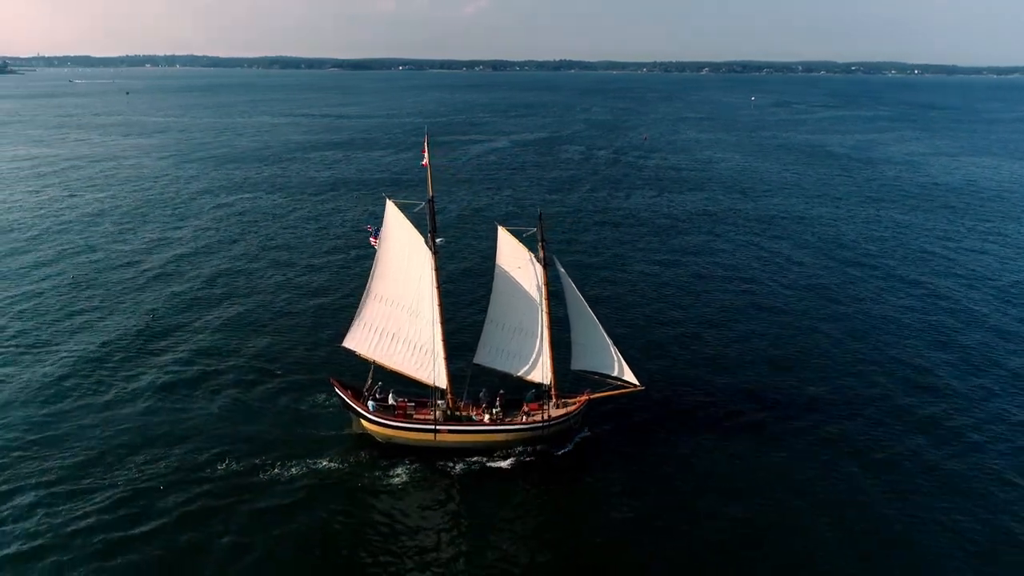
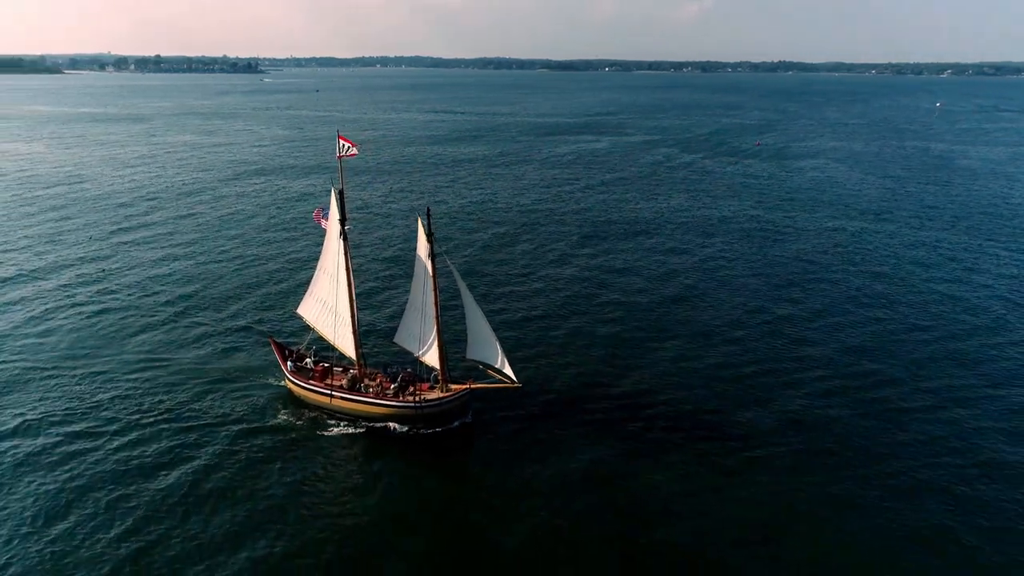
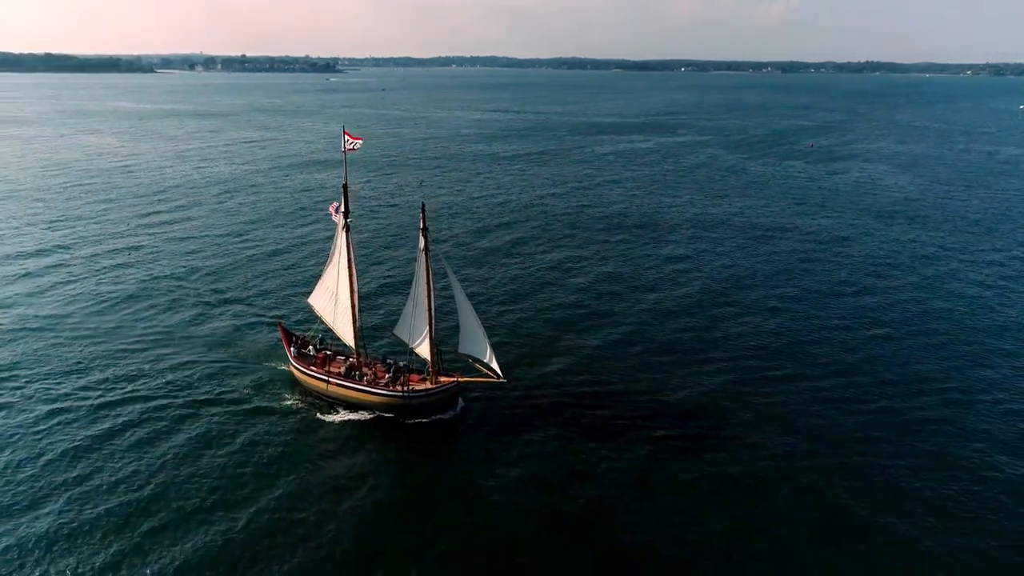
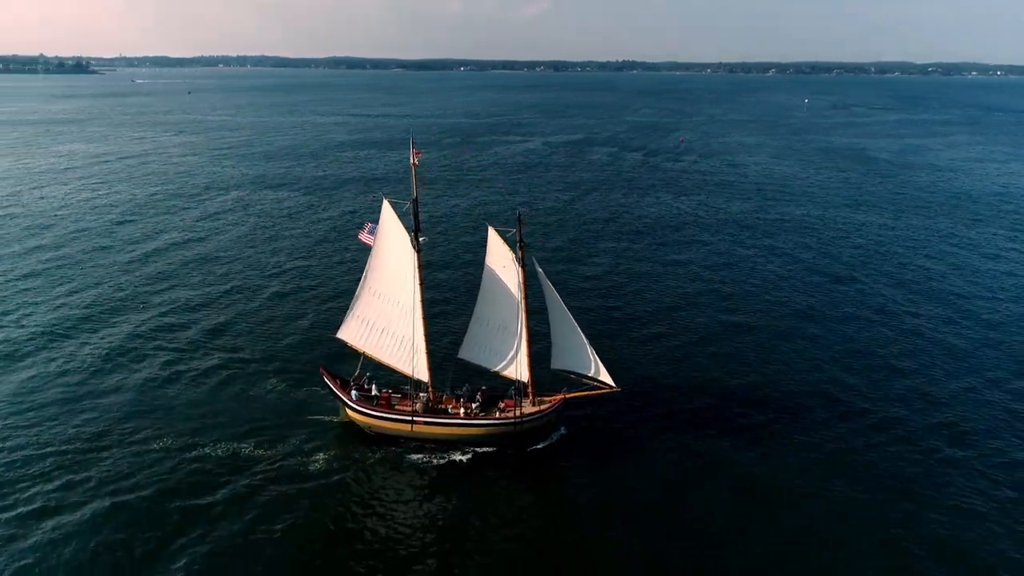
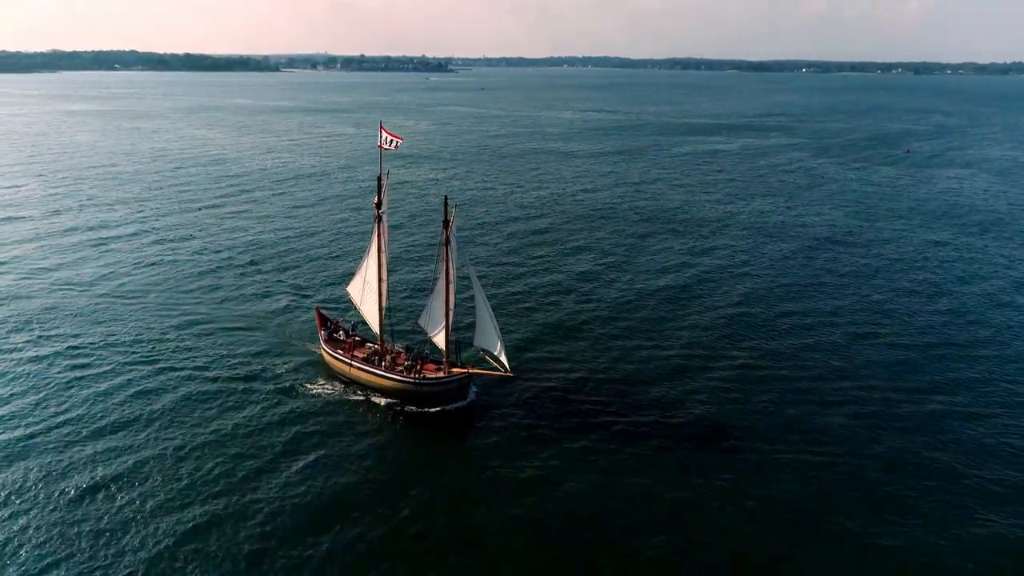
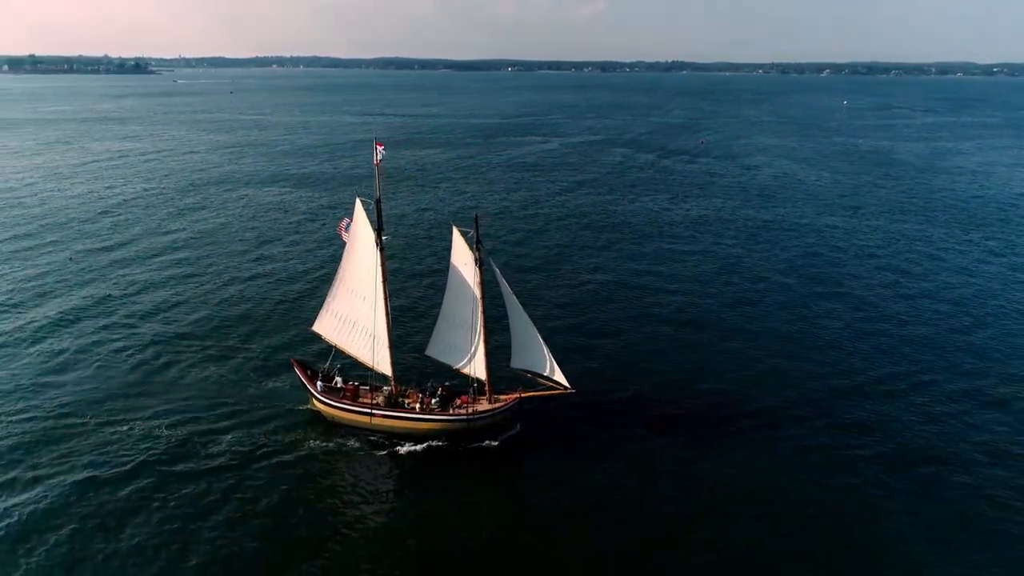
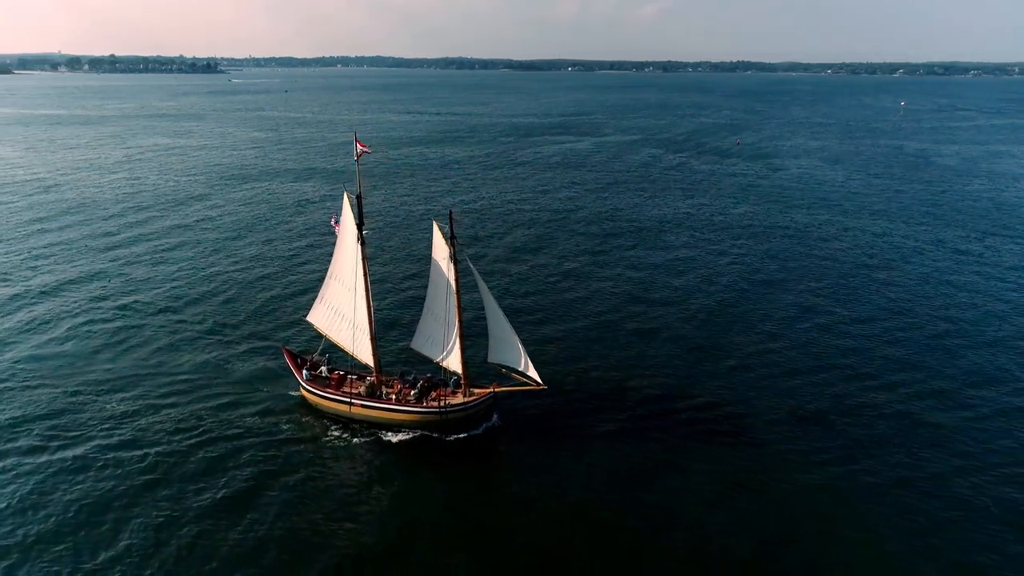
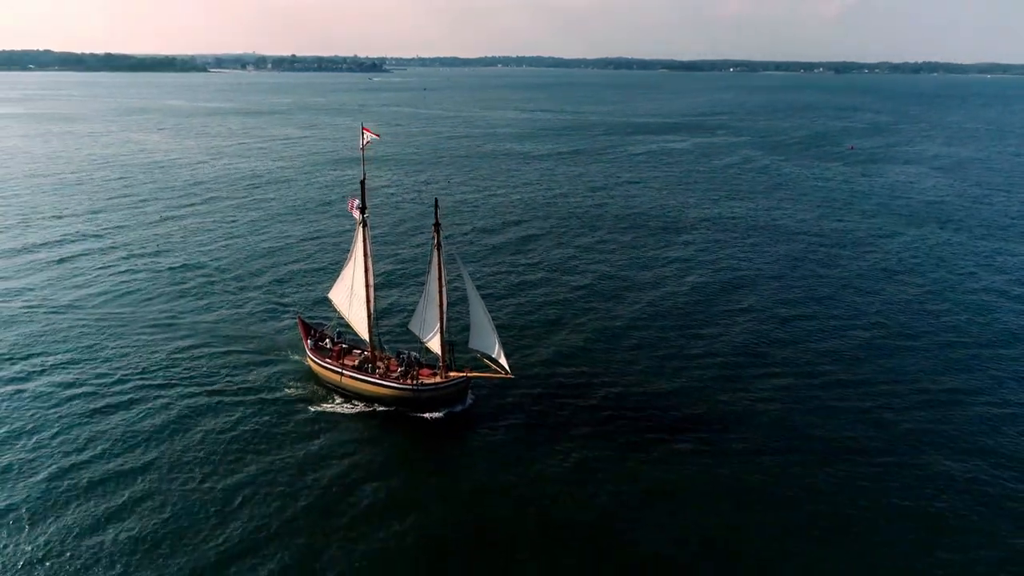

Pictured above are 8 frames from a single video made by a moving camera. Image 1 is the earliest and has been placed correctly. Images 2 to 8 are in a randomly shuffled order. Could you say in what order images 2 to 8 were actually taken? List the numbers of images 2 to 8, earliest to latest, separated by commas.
4, 6, 7, 2, 3, 8, 5
